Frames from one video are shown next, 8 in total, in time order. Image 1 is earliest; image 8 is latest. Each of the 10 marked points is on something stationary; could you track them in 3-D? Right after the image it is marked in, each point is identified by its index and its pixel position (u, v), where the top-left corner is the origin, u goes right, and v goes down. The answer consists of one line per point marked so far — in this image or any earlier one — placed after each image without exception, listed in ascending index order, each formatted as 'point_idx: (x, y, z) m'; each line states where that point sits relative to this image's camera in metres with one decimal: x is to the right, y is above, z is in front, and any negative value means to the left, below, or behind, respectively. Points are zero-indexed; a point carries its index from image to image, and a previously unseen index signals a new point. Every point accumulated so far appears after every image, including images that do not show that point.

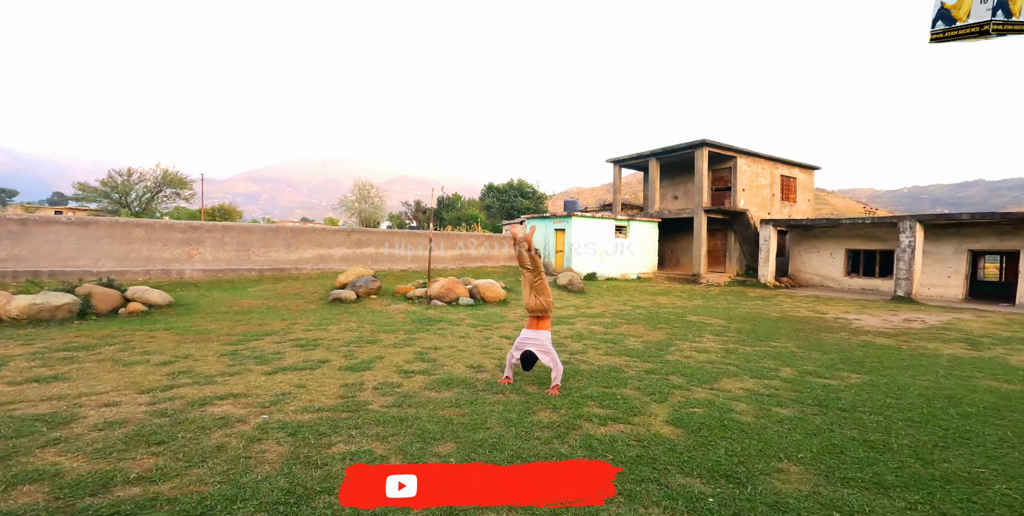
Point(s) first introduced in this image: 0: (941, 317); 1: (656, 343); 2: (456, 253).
0: (+10.0, -1.4, +11.1) m
1: (+2.2, -1.3, +7.4) m
2: (-1.9, +0.2, +17.2) m
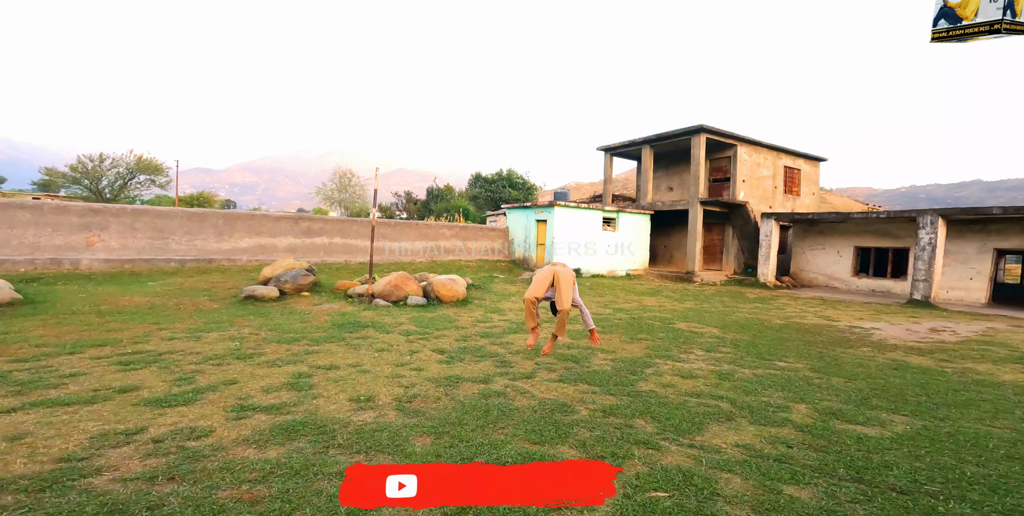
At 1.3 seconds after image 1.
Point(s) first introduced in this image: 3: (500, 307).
0: (+9.1, -1.4, +9.5) m
1: (+1.4, -1.2, +5.8) m
2: (-2.7, +0.4, +15.6) m
3: (-0.2, -1.0, +9.7) m
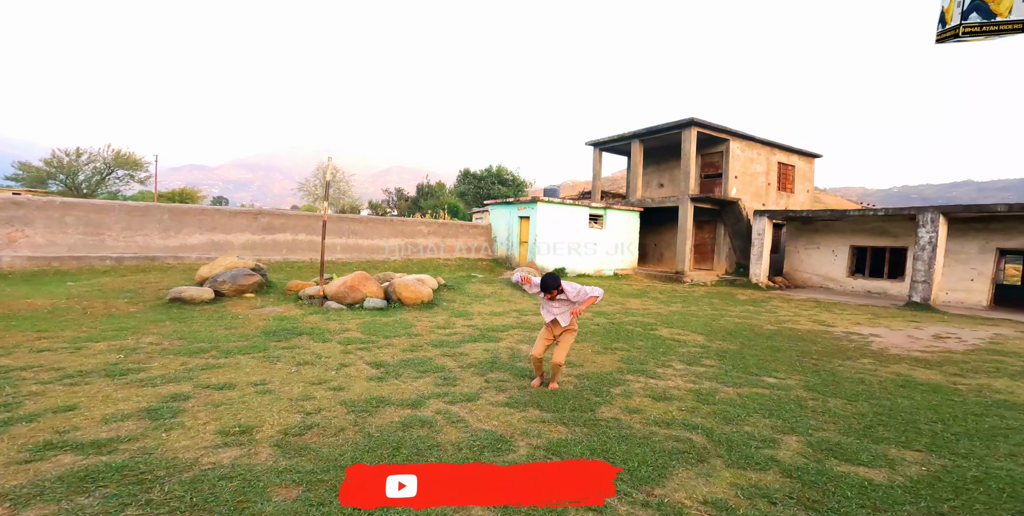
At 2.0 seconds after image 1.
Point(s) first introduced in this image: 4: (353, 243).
0: (+8.6, -1.4, +8.8) m
1: (+0.9, -1.2, +5.0) m
2: (-3.4, +0.5, +14.7) m
3: (-0.8, -1.0, +8.9) m
4: (-4.6, +0.4, +13.7) m
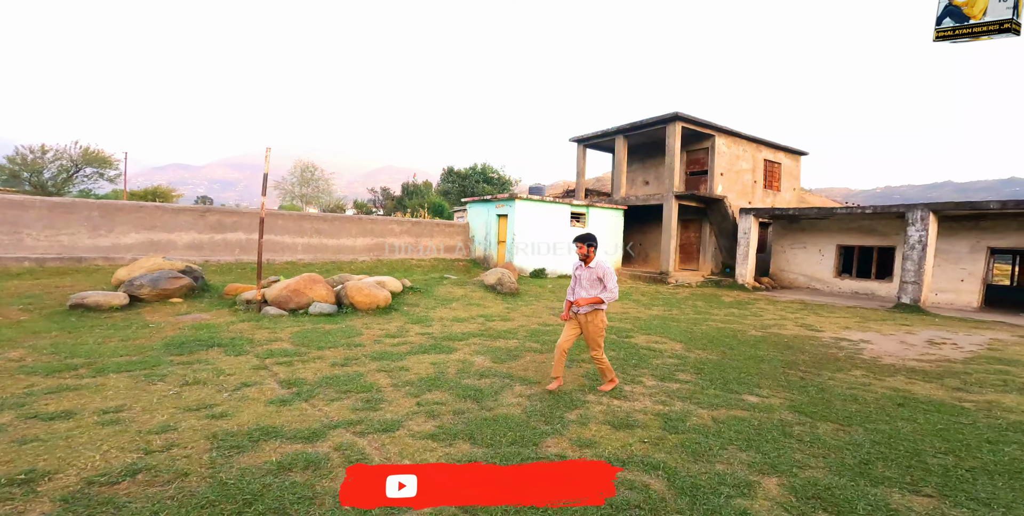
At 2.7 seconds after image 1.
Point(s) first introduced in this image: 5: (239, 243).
0: (+7.9, -1.4, +8.3) m
1: (+0.3, -1.2, +4.3) m
2: (-4.1, +0.5, +13.9) m
3: (-1.4, -1.0, +8.2) m
4: (-5.3, +0.4, +12.8) m
5: (-5.8, +0.3, +10.3) m
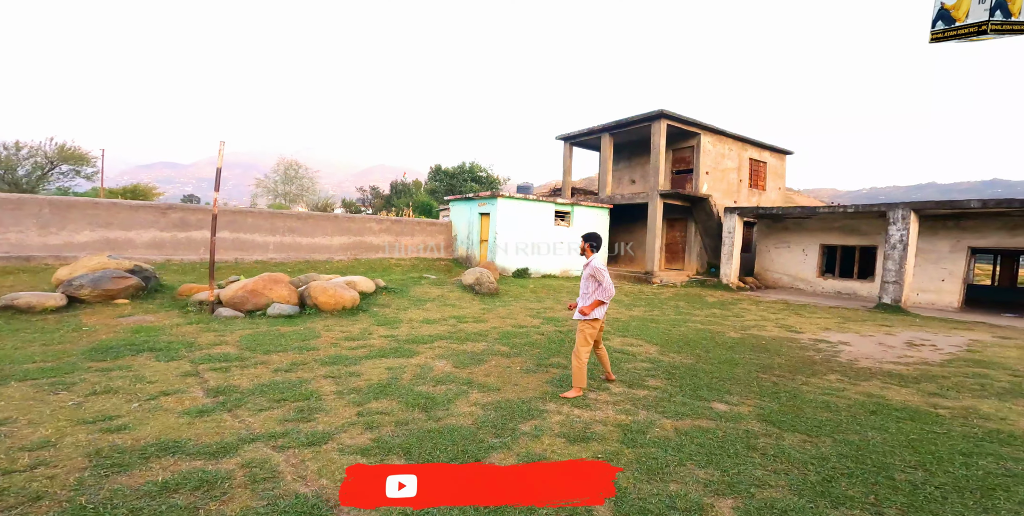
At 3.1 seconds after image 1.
0: (+7.5, -1.4, +8.1) m
1: (0.0, -1.3, +4.0) m
2: (-4.7, +0.5, +13.6) m
3: (-1.8, -1.0, +7.9) m
4: (-5.8, +0.4, +12.5) m
5: (-6.3, +0.3, +10.0) m
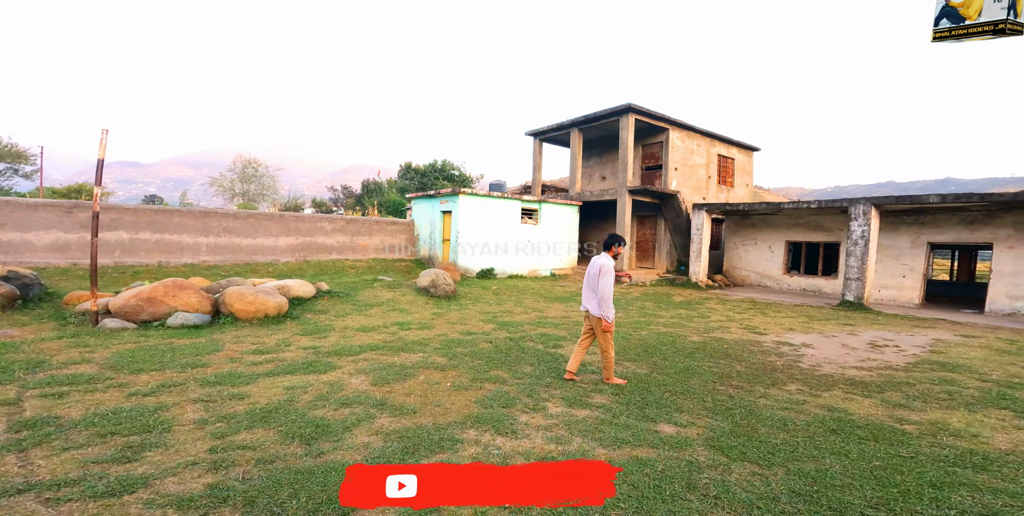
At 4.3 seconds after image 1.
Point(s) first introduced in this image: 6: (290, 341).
0: (+6.7, -1.4, +7.9) m
1: (-0.7, -1.3, +3.4) m
2: (-5.8, +0.4, +12.7) m
3: (-2.7, -1.0, +7.2) m
4: (-6.9, +0.4, +11.6) m
5: (-7.3, +0.3, +9.1) m
6: (-2.7, -1.0, +5.9) m
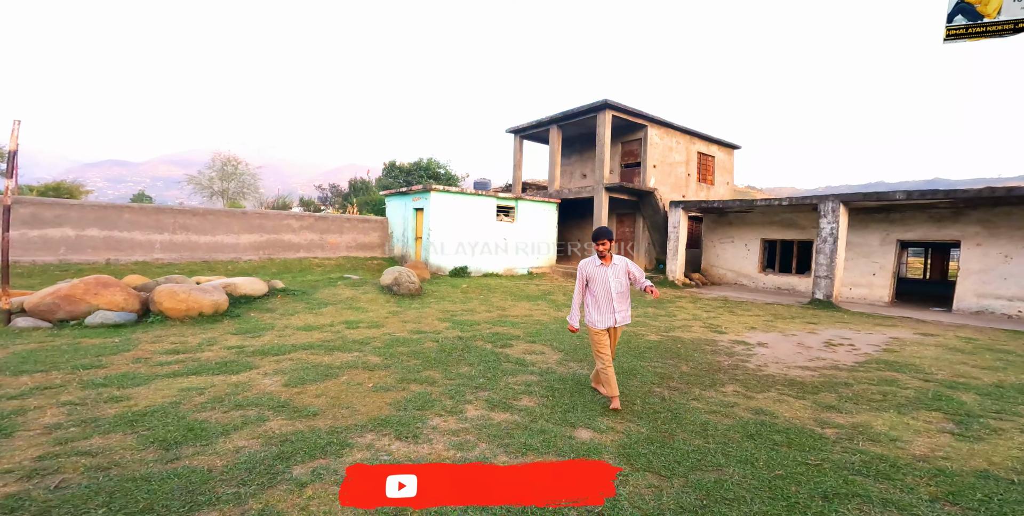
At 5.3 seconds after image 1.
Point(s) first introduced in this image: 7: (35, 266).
0: (+5.9, -1.3, +7.8) m
1: (-1.4, -1.3, +3.2) m
2: (-6.6, +0.5, +12.5) m
3: (-3.4, -1.0, +7.0) m
4: (-7.7, +0.4, +11.3) m
5: (-8.0, +0.3, +8.8) m
6: (-3.5, -1.0, +5.7) m
7: (-8.2, -0.1, +8.6) m
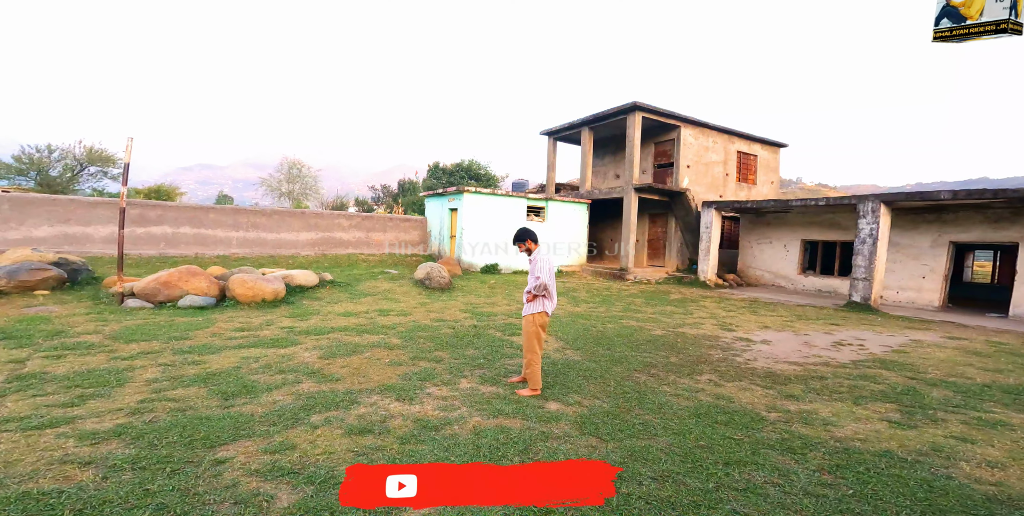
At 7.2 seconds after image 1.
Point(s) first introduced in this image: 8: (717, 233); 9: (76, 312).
0: (+6.1, -1.4, +7.8) m
1: (-1.6, -1.2, +4.1) m
2: (-5.7, +0.6, +13.9) m
3: (-3.2, -0.9, +8.1) m
4: (-6.9, +0.6, +12.9) m
5: (-7.6, +0.5, +10.4) m
6: (-3.4, -0.9, +6.8) m
7: (-7.7, 0.0, +10.2) m
8: (+6.4, +0.8, +15.2) m
9: (-5.4, -0.7, +6.0) m
